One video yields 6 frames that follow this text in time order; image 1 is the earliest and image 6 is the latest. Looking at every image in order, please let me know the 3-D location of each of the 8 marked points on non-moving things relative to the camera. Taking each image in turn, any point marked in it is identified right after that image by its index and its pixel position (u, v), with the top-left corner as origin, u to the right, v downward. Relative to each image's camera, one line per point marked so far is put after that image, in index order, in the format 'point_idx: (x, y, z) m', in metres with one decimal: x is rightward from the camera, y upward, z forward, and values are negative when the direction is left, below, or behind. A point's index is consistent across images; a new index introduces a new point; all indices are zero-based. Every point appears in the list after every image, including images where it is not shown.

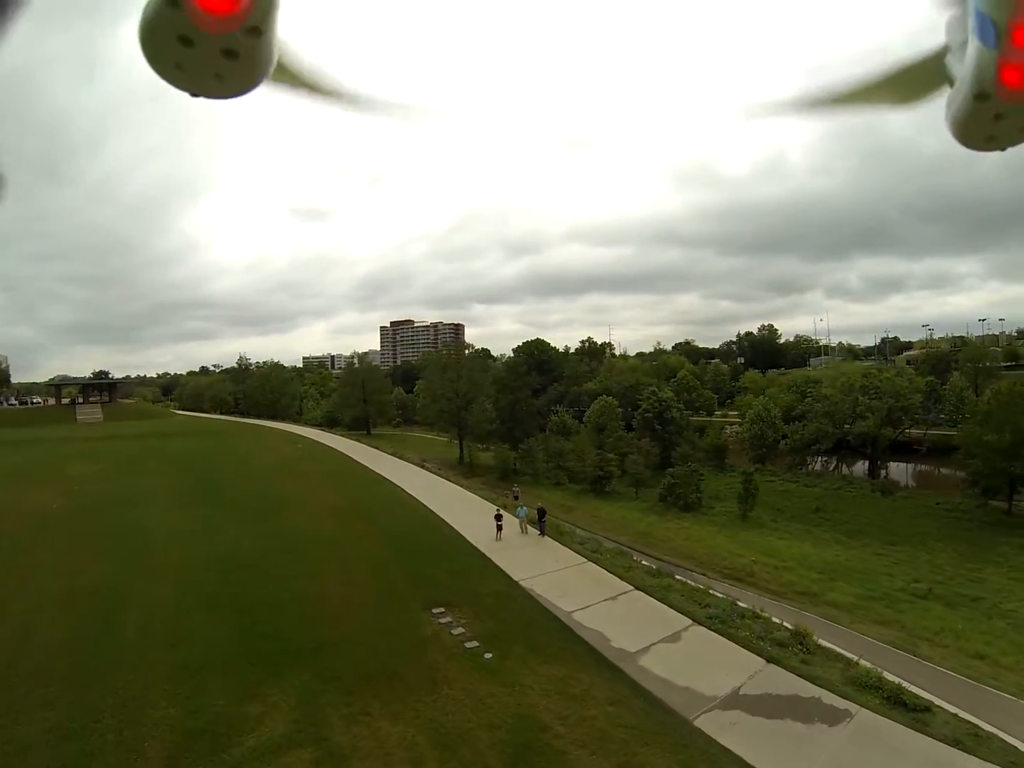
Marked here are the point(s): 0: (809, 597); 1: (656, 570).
0: (+10.7, -7.2, +20.3) m
1: (+5.1, -6.2, +19.6) m
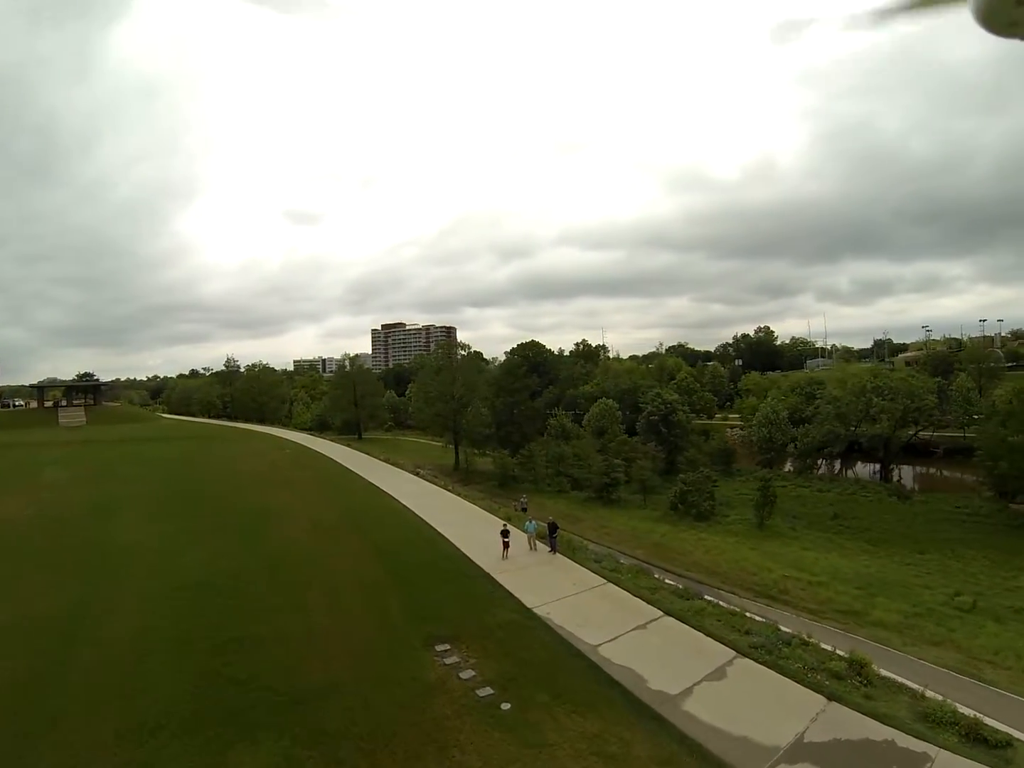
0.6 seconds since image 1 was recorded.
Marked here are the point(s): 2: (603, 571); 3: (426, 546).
0: (+10.9, -7.2, +18.5) m
1: (+5.4, -6.2, +17.7) m
2: (+2.8, -5.7, +18.1) m
3: (-2.8, -5.4, +19.4) m
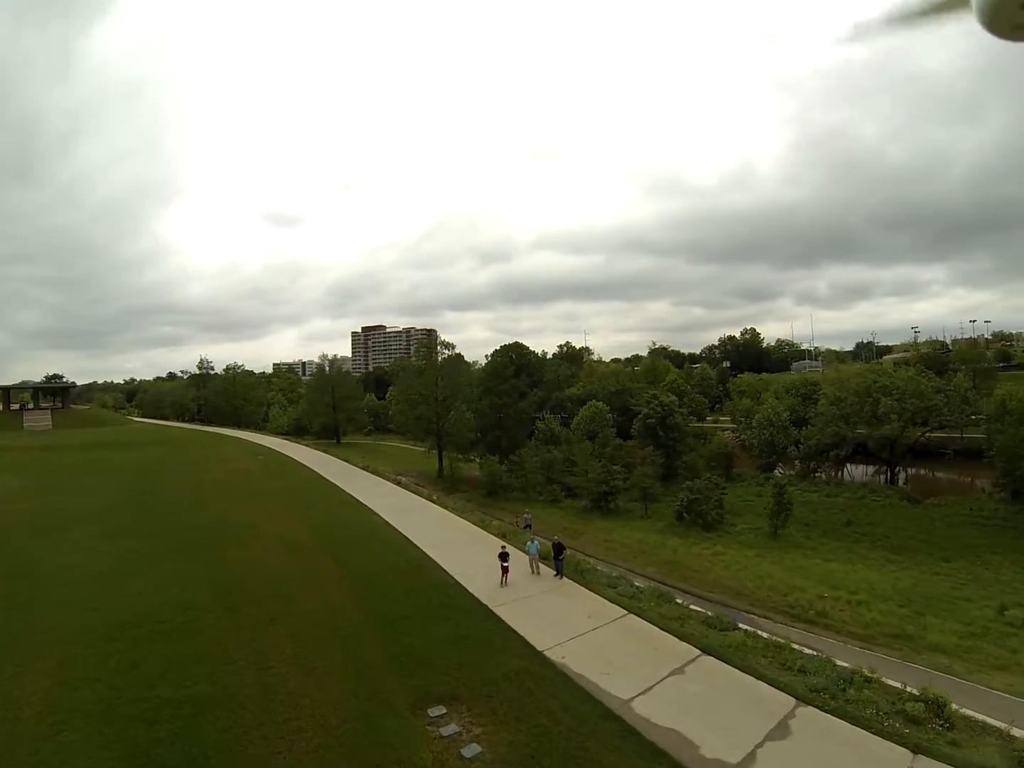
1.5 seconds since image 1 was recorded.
0: (+11.0, -7.1, +16.3) m
1: (+5.4, -6.1, +15.3) m
2: (+2.8, -5.6, +15.6) m
3: (-2.8, -5.3, +16.8) m
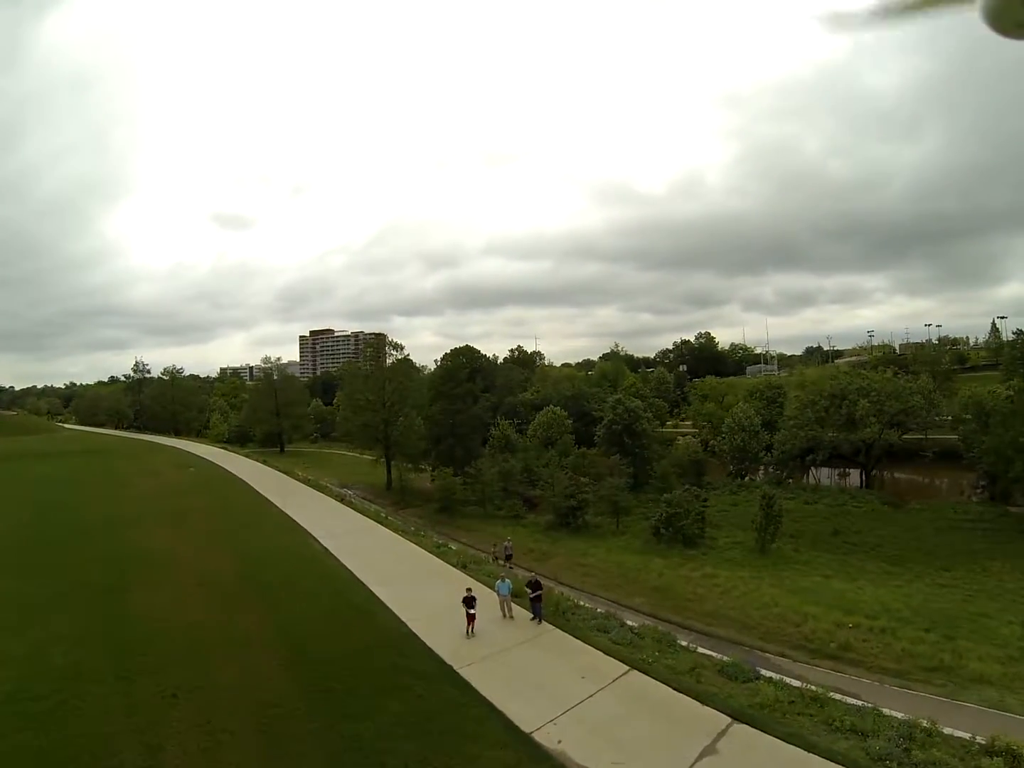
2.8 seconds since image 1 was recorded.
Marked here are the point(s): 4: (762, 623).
0: (+10.3, -7.1, +14.1) m
1: (+4.9, -6.1, +12.7) m
2: (+2.3, -5.7, +12.8) m
3: (-3.5, -5.4, +13.5) m
4: (+7.1, -6.7, +16.6) m
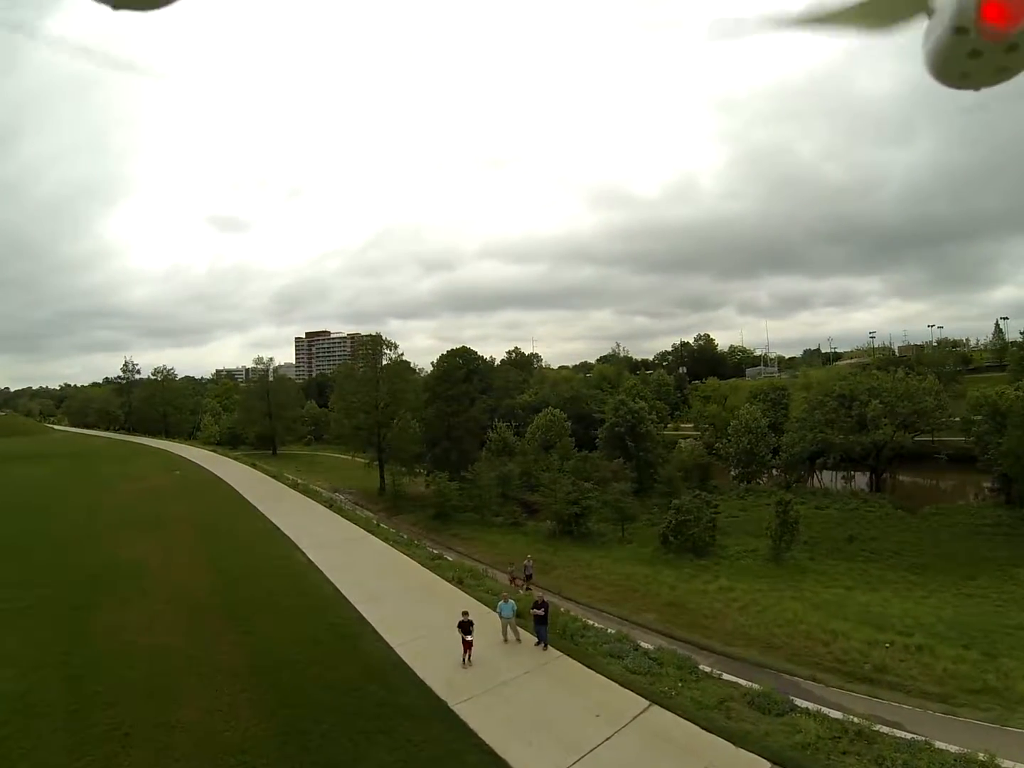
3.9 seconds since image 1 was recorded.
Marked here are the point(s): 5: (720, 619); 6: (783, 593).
0: (+10.4, -7.1, +12.7) m
1: (+4.9, -6.0, +11.2) m
2: (+2.3, -5.6, +11.3) m
3: (-3.4, -5.3, +12.0) m
4: (+7.1, -6.6, +15.2) m
5: (+5.8, -6.6, +16.5) m
6: (+8.8, -6.7, +19.0) m
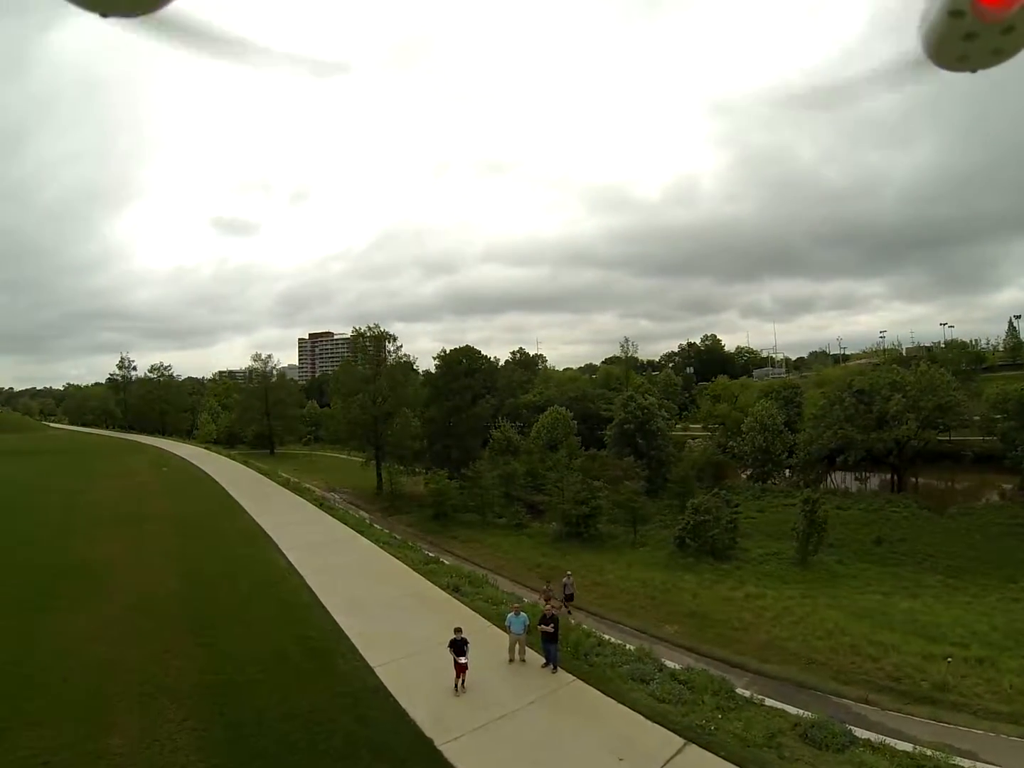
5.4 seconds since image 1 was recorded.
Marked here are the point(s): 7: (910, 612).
0: (+10.5, -6.7, +10.8) m
1: (+5.0, -5.6, +9.4) m
2: (+2.4, -5.2, +9.5) m
3: (-3.3, -4.9, +10.2) m
4: (+7.2, -6.2, +13.3) m
5: (+5.9, -6.2, +14.7) m
6: (+8.9, -6.4, +17.2) m
7: (+11.3, -6.6, +16.9) m
